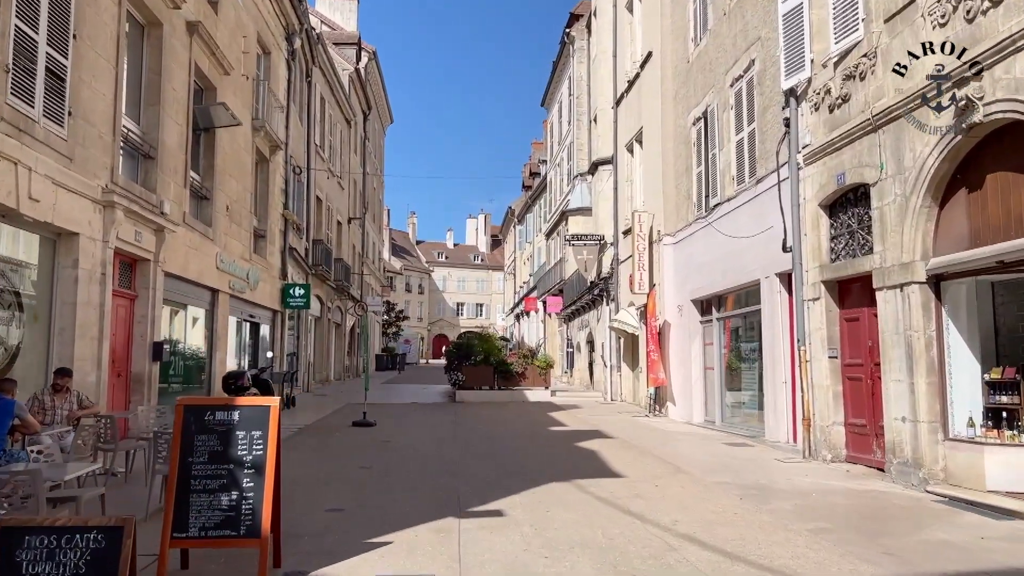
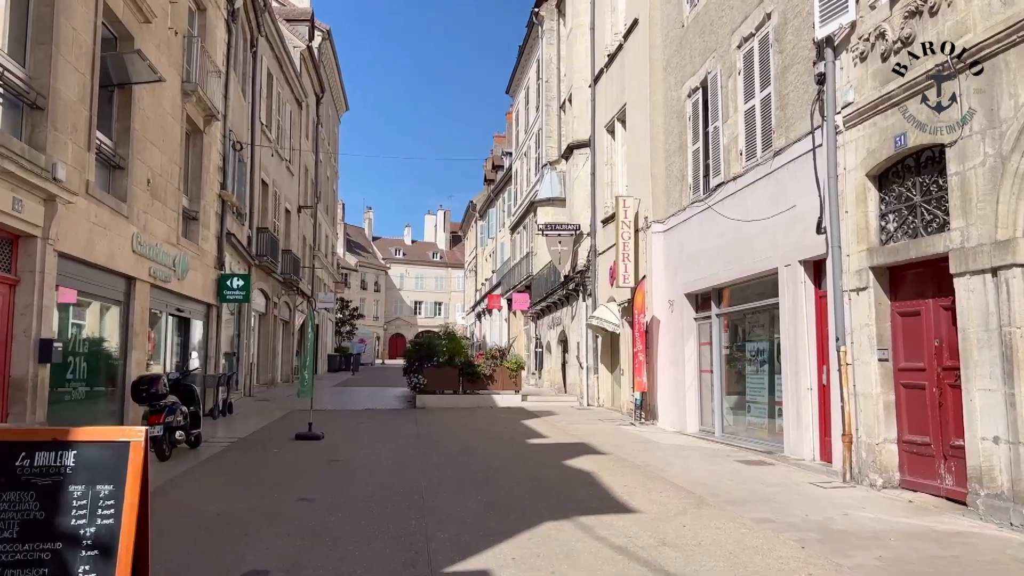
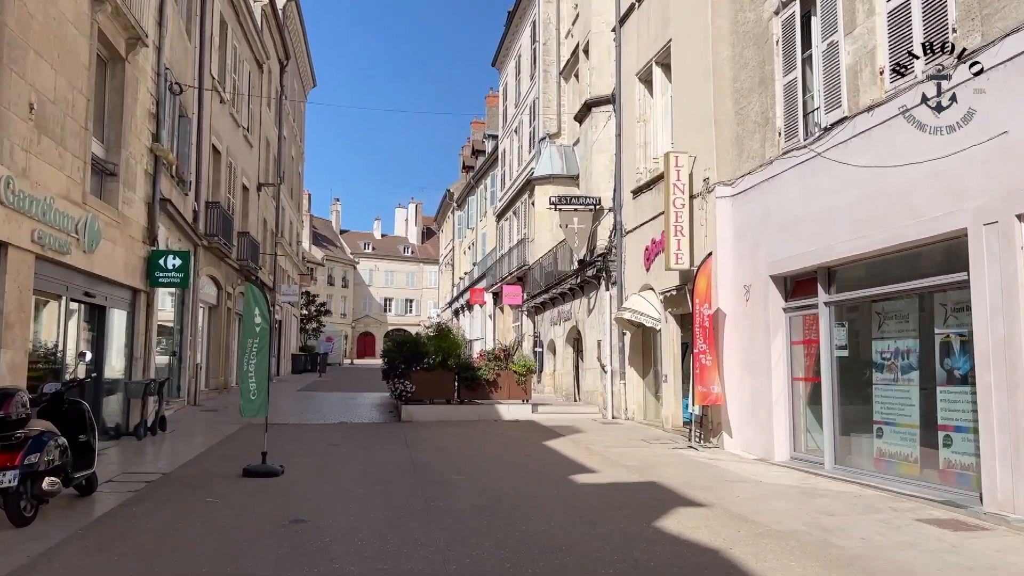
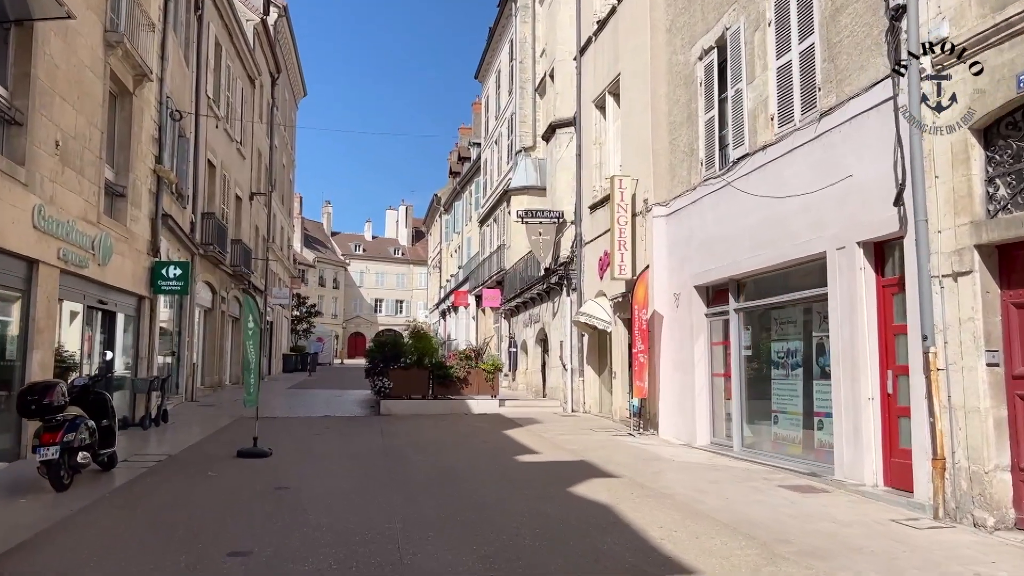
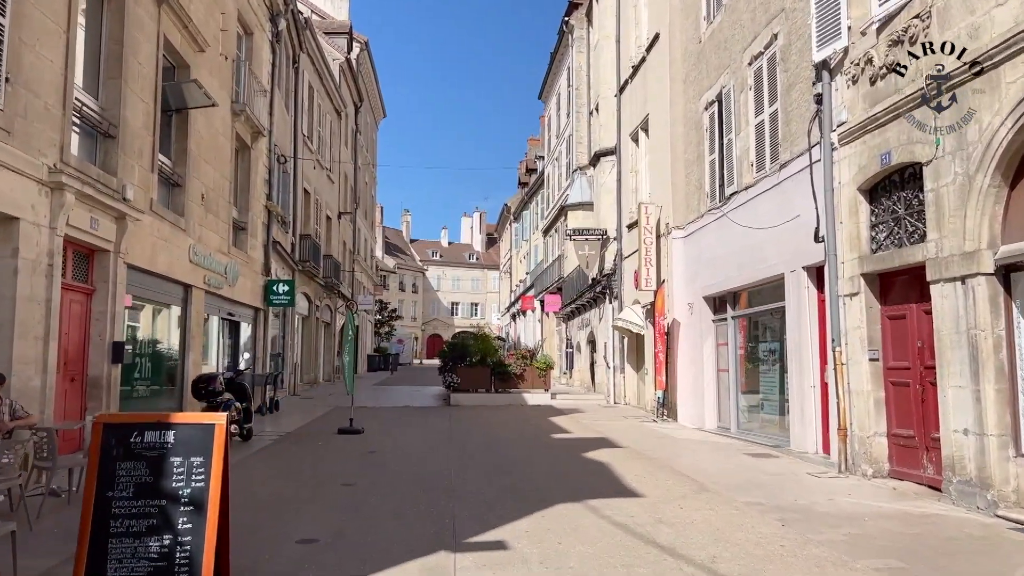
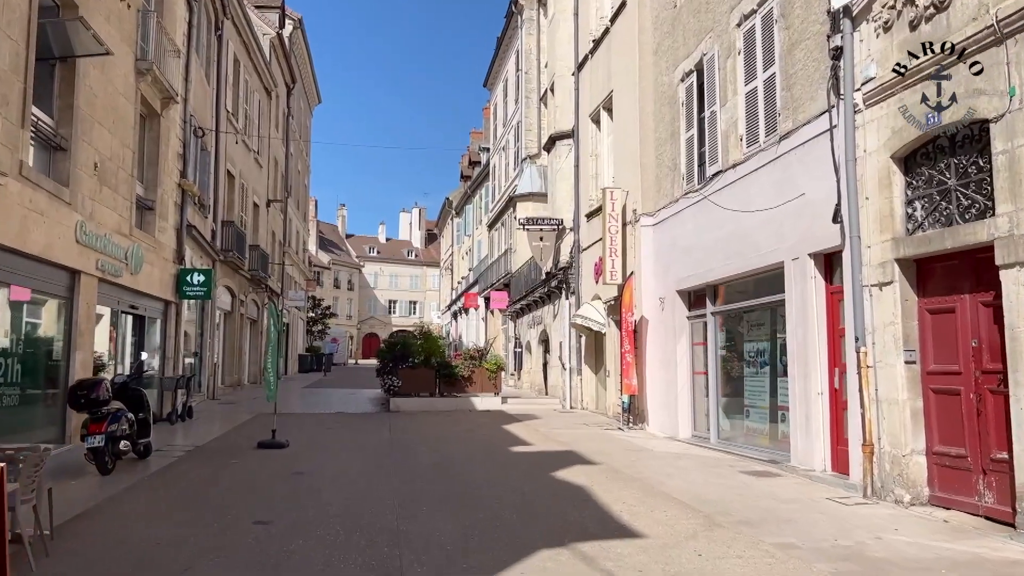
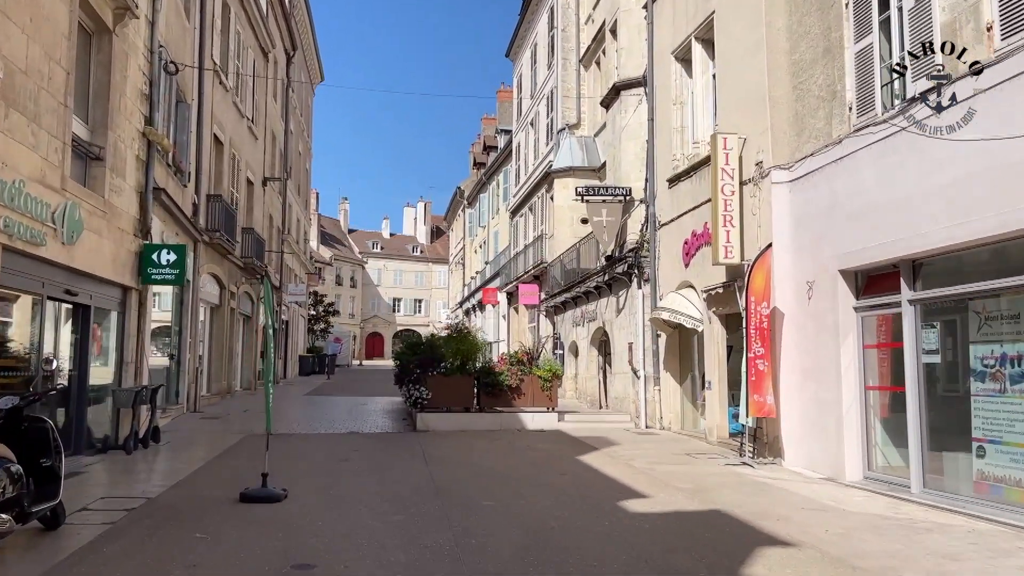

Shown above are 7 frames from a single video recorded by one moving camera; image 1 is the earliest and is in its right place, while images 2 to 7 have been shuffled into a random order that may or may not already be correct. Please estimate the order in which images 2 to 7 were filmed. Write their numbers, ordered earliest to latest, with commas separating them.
5, 2, 6, 4, 3, 7
